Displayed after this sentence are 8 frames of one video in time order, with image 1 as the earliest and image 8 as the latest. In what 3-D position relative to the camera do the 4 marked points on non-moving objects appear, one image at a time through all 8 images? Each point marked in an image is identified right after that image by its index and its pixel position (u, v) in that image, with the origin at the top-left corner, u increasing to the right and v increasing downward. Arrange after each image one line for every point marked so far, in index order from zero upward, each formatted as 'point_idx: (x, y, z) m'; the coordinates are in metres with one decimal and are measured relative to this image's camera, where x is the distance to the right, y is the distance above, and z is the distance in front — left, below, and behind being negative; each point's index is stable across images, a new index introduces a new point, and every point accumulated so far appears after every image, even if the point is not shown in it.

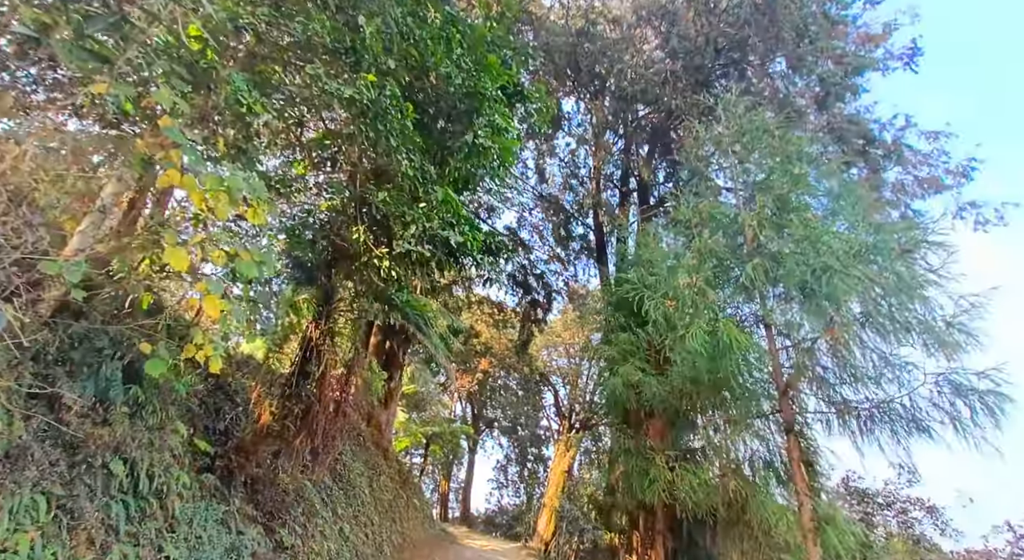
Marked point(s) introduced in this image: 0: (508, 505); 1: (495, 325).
0: (-0.2, -8.3, +18.4) m
1: (-0.5, -1.4, +13.9) m
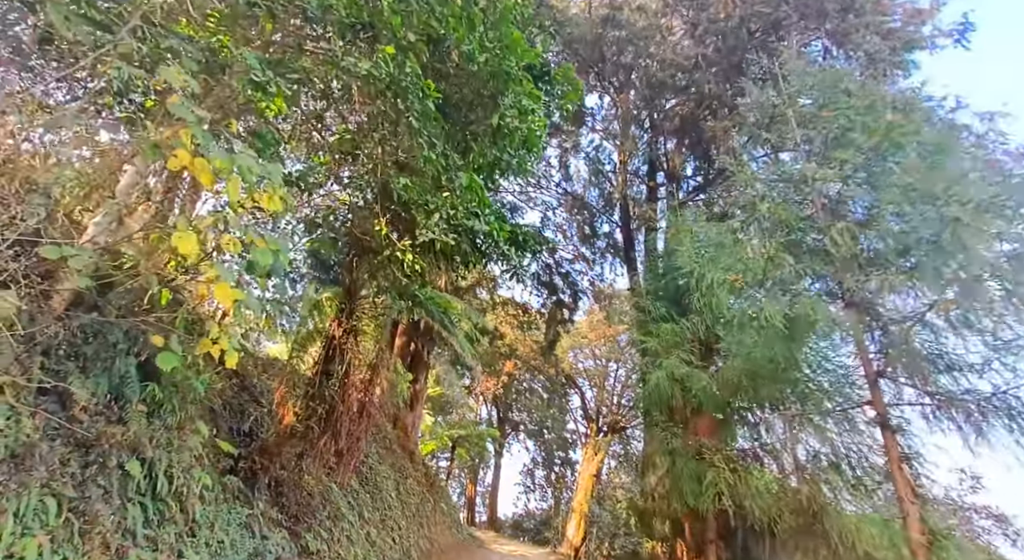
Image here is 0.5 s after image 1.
0: (+0.8, -8.4, +18.1) m
1: (+0.2, -1.4, +13.7) m
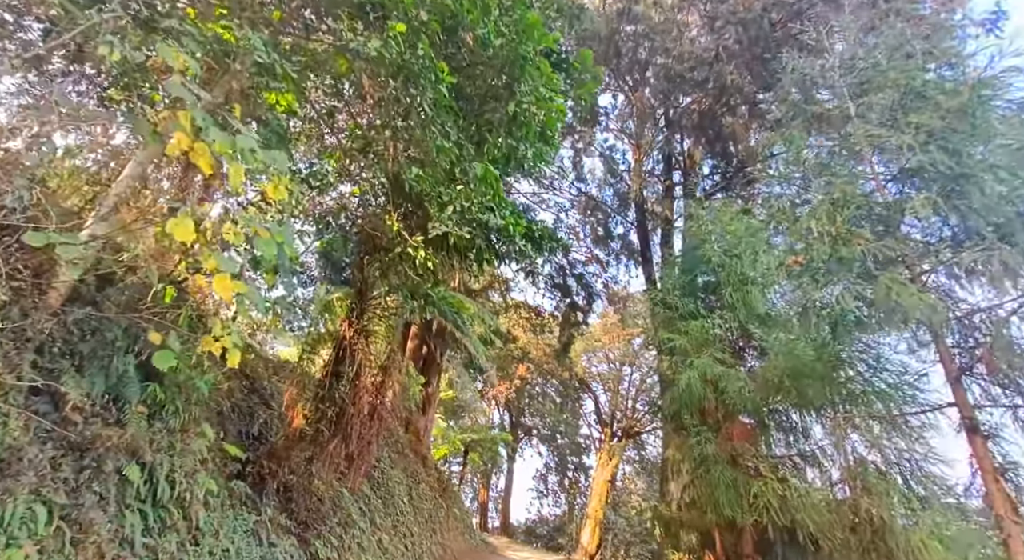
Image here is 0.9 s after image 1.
0: (+1.3, -8.4, +17.8) m
1: (+0.6, -1.4, +13.5) m
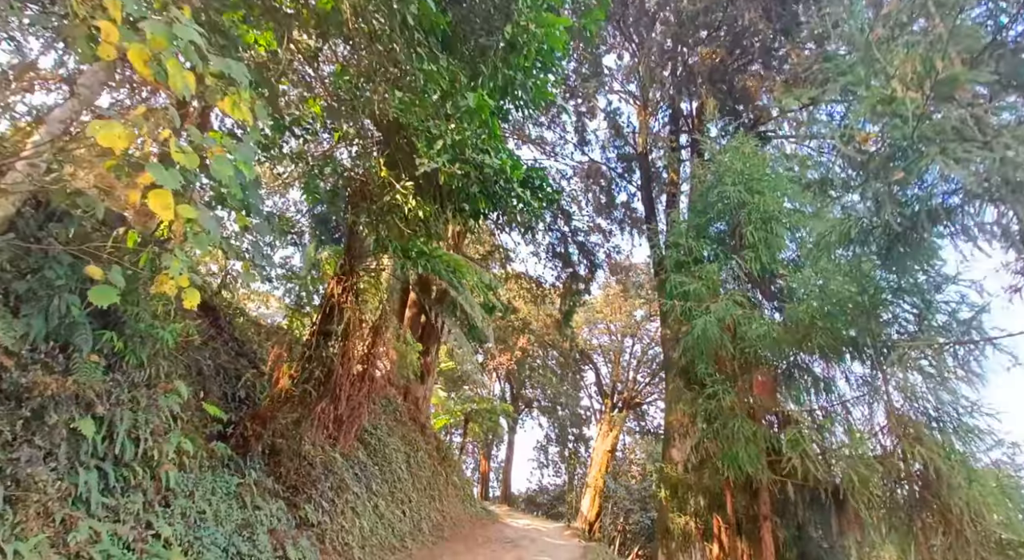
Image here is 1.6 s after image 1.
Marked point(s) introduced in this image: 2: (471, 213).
0: (+1.3, -7.4, +17.9) m
1: (+0.6, -0.6, +13.3) m
2: (-0.4, +0.7, +5.2) m
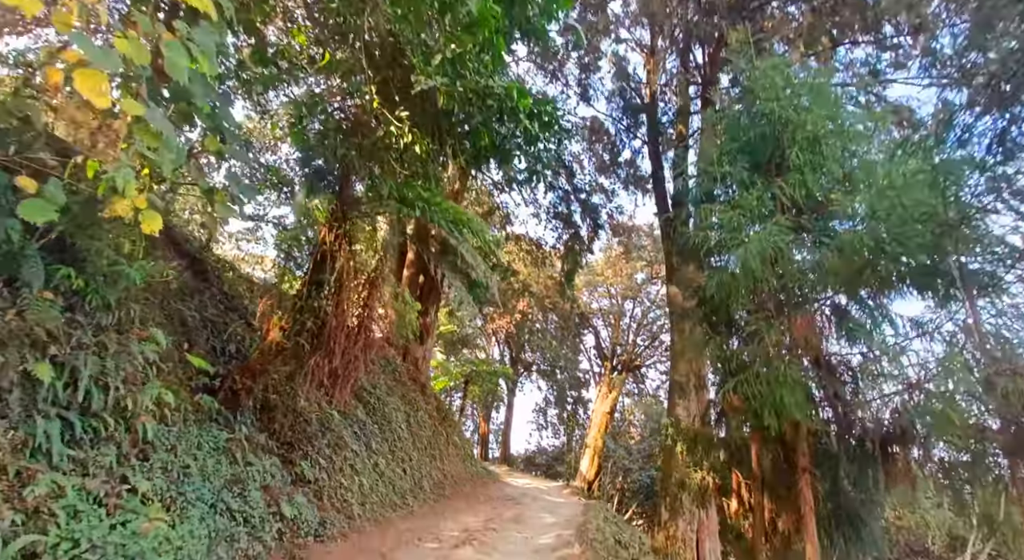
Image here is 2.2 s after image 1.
0: (+1.3, -6.0, +18.0) m
1: (+0.6, +0.5, +13.0) m
2: (-0.4, +1.2, +4.8) m
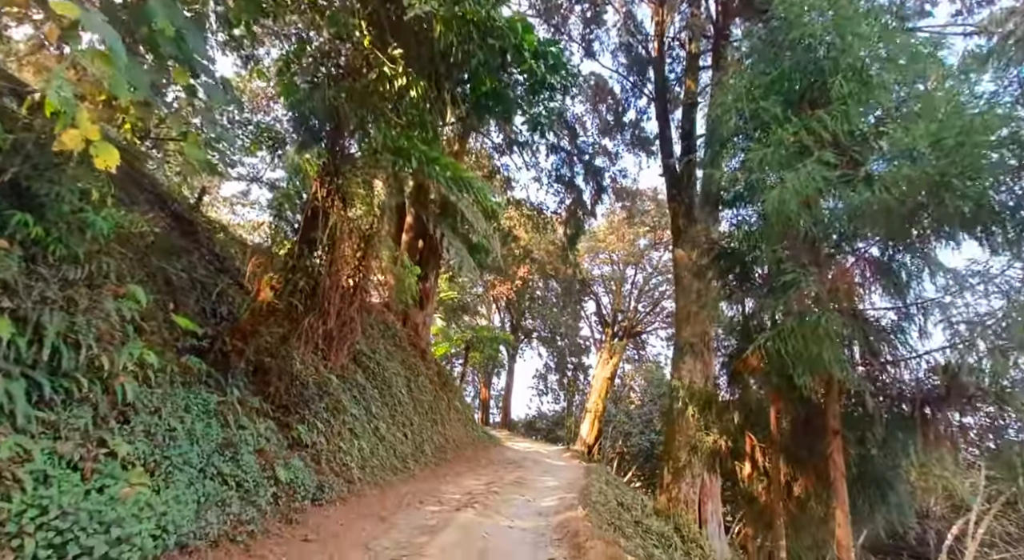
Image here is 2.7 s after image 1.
0: (+1.3, -4.8, +18.2) m
1: (+0.6, +1.4, +12.7) m
2: (-0.4, +1.5, +4.5) m
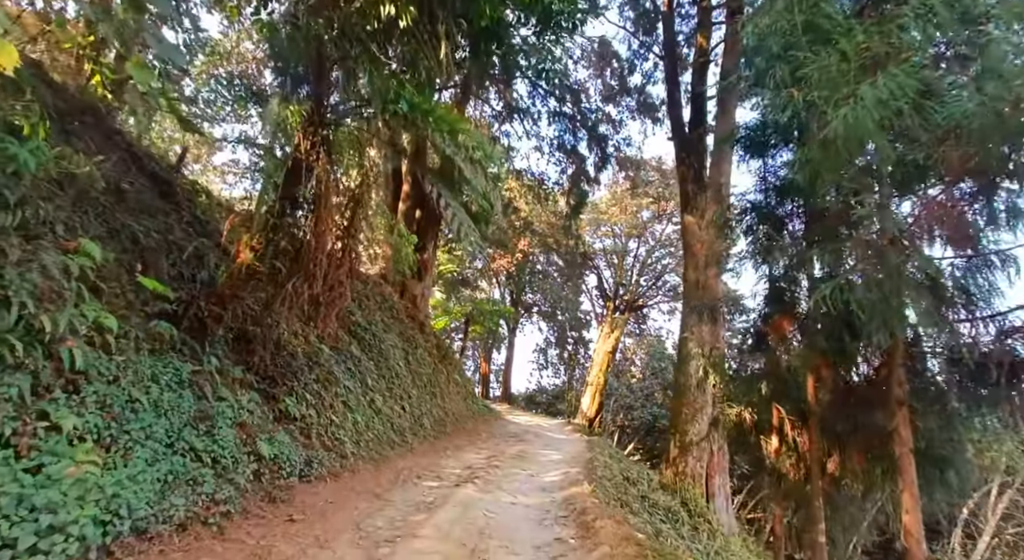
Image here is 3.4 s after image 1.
0: (+1.4, -3.8, +18.0) m
1: (+0.6, +2.1, +12.3) m
2: (-0.4, +1.9, +4.1) m
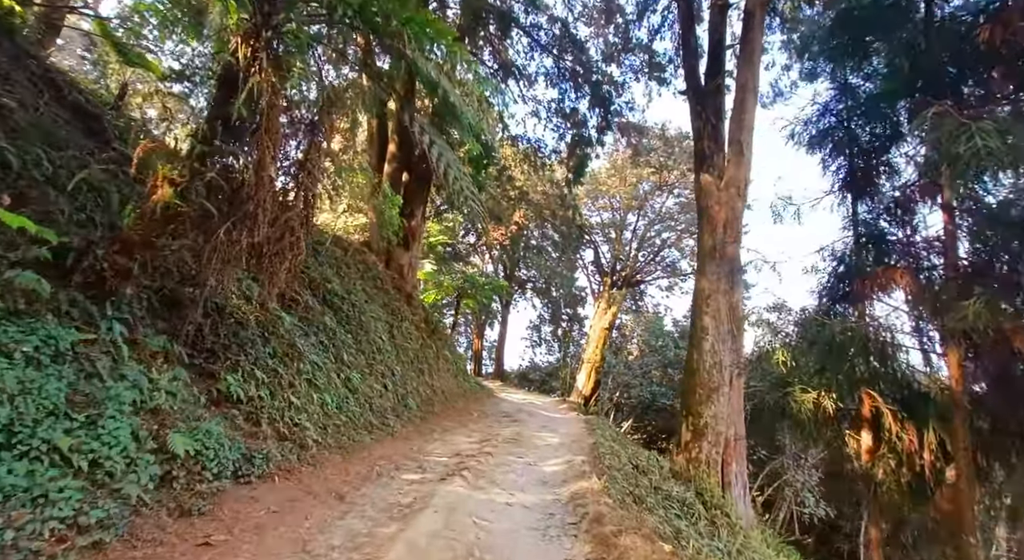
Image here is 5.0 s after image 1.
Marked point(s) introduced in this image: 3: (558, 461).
0: (+1.1, -2.8, +17.4) m
1: (+0.5, +2.8, +11.4) m
2: (-0.3, +2.2, +3.2) m
3: (+0.5, -1.8, +4.9) m
